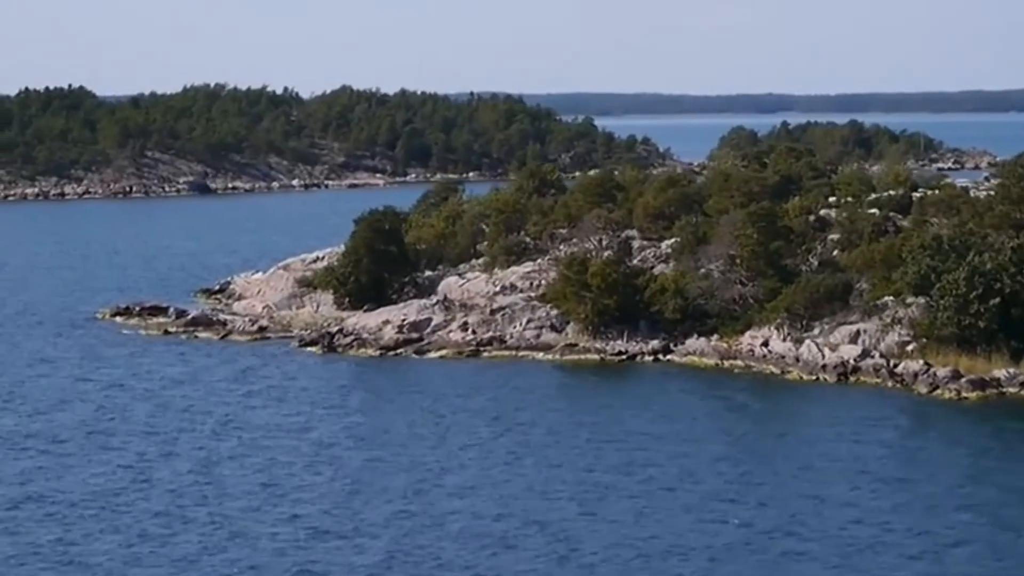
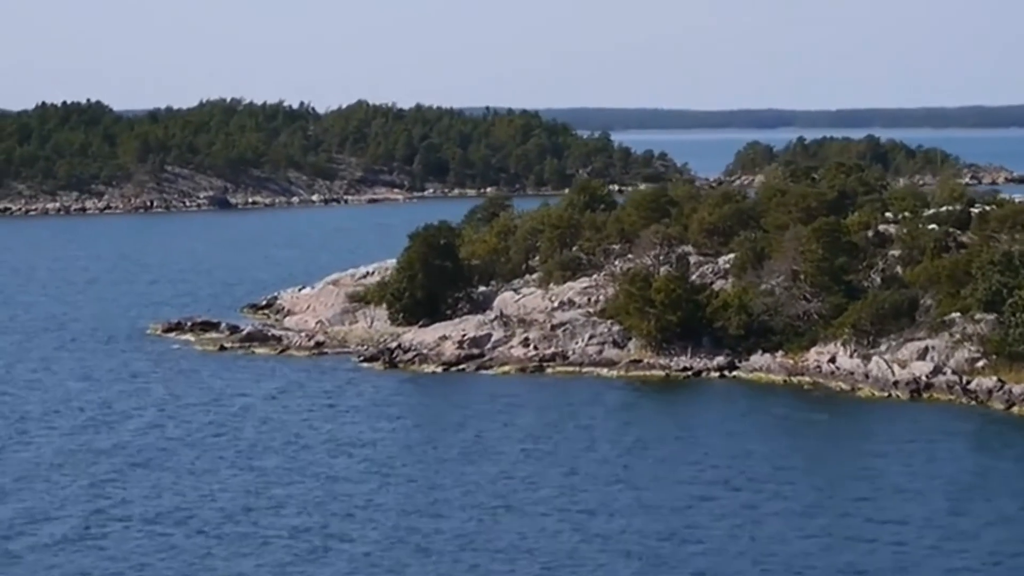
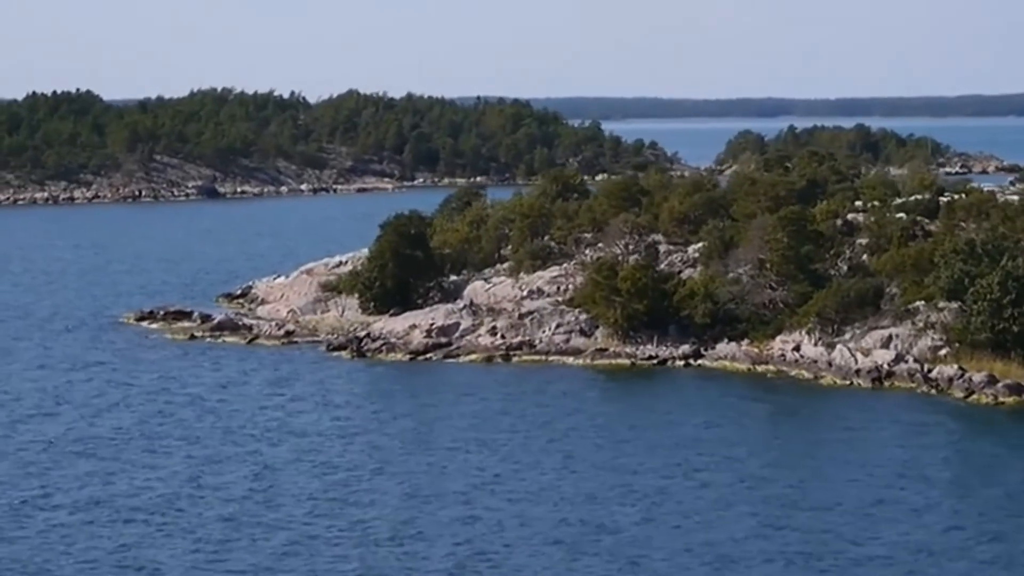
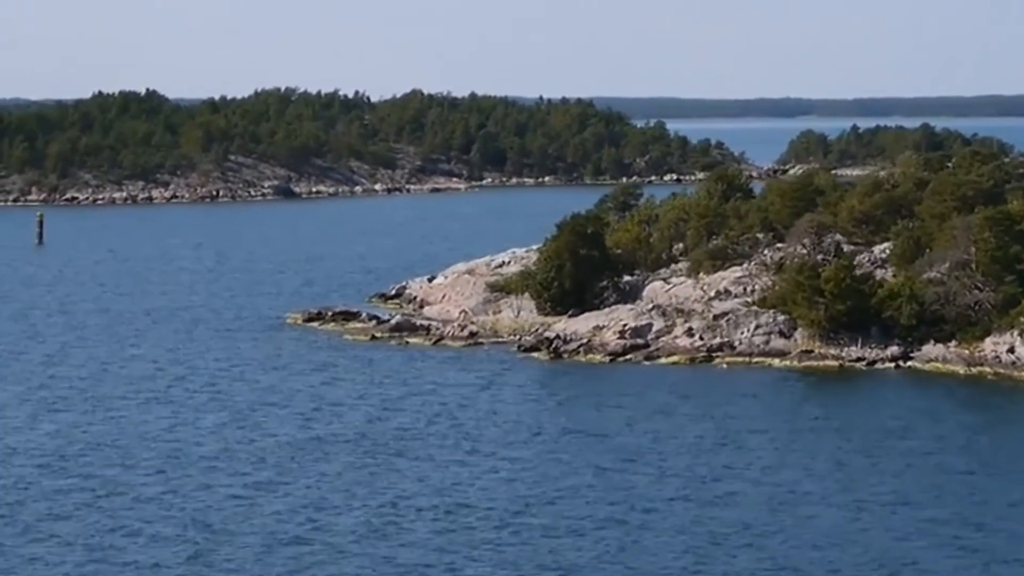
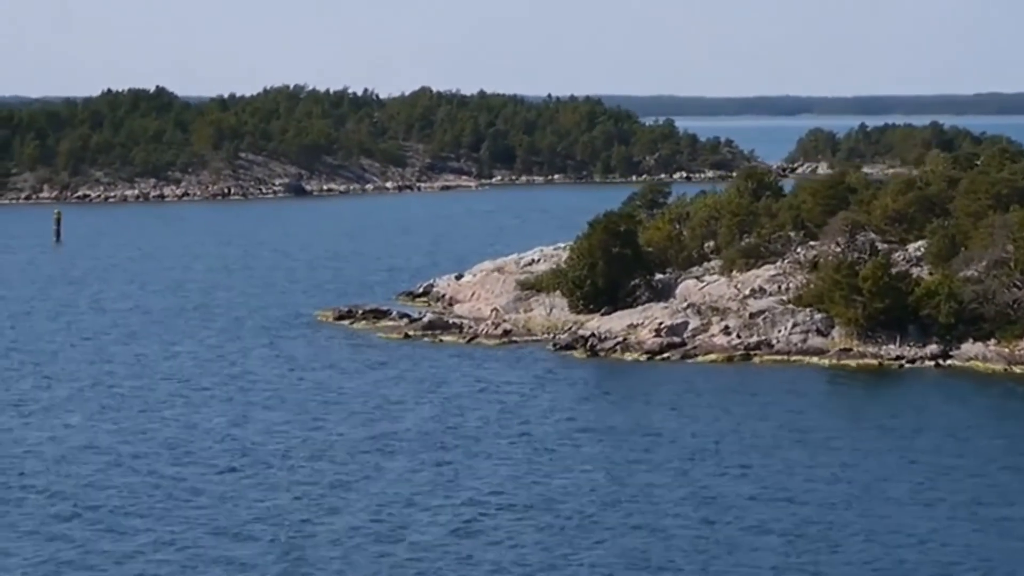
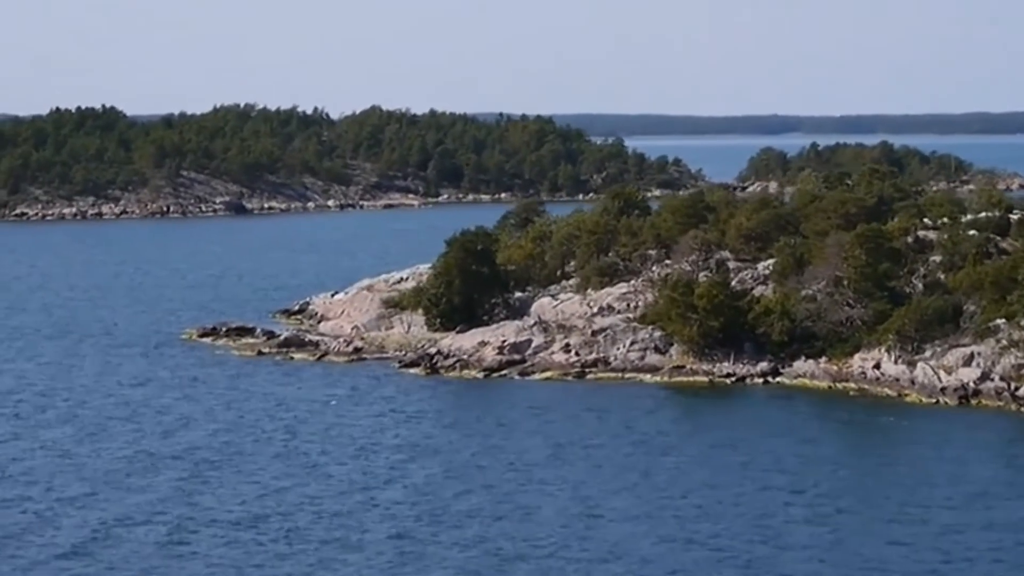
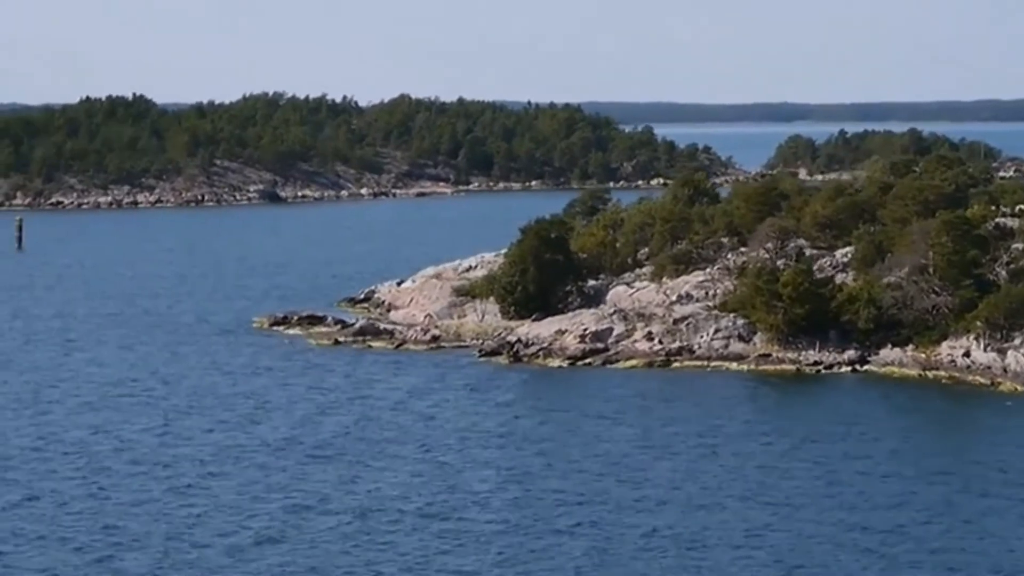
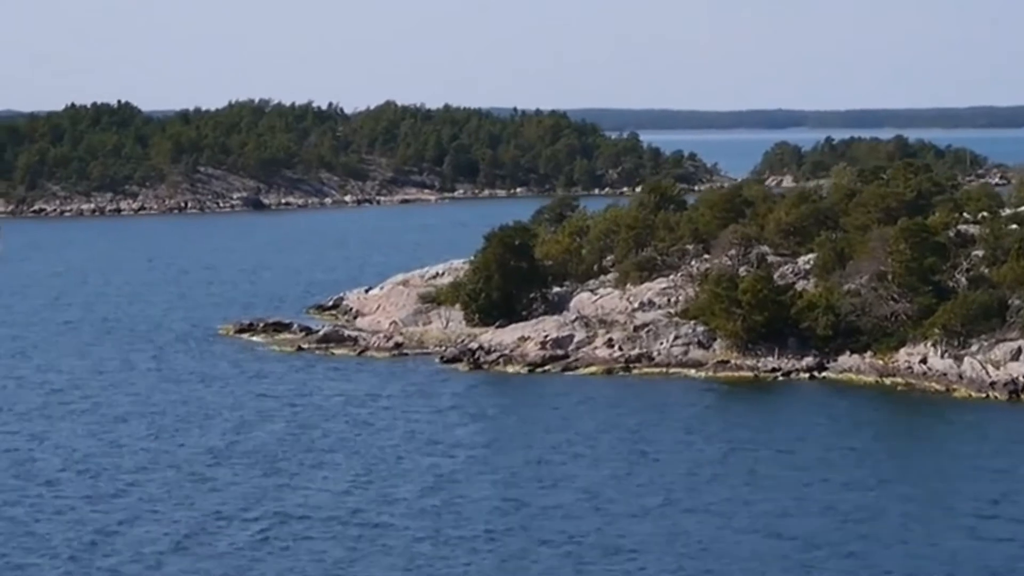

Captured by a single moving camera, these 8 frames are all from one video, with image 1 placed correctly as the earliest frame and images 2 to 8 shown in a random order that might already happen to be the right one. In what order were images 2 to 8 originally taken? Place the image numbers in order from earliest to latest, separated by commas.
3, 2, 6, 8, 7, 4, 5
